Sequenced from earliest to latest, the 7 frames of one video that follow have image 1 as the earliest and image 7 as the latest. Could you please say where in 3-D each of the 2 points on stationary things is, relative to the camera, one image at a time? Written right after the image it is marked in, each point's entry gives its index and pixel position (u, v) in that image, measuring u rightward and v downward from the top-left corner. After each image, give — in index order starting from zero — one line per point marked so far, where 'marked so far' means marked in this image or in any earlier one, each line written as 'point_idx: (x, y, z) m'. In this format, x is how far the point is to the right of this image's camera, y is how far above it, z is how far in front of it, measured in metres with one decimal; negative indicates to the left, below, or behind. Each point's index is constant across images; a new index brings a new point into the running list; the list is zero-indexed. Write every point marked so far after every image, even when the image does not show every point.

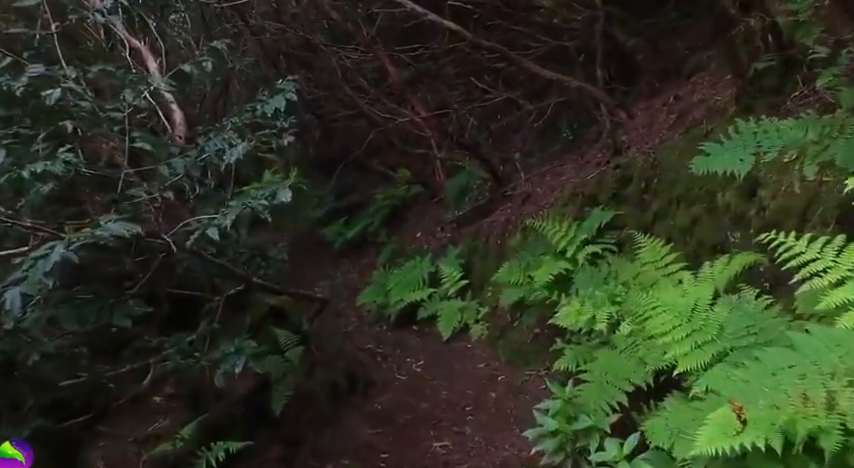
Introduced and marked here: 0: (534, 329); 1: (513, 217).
0: (+1.0, -0.9, +7.3) m
1: (+1.1, +0.2, +9.7) m
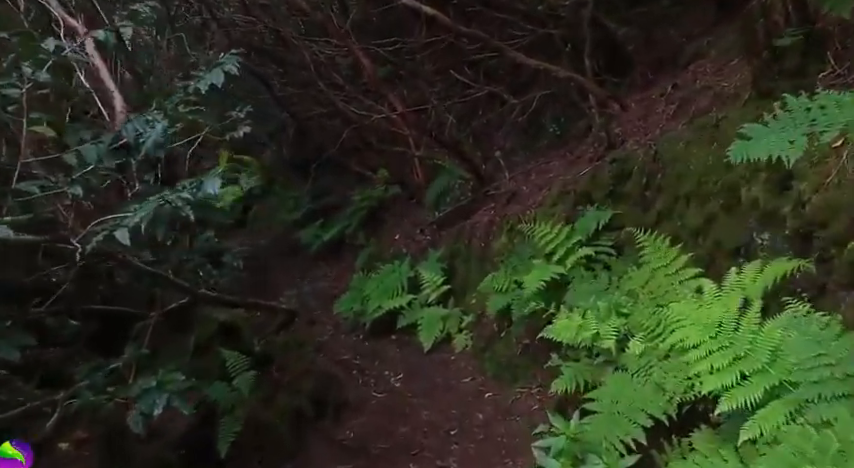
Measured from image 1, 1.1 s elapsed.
0: (+0.9, -1.0, +6.7) m
1: (+0.8, +0.2, +9.1) m
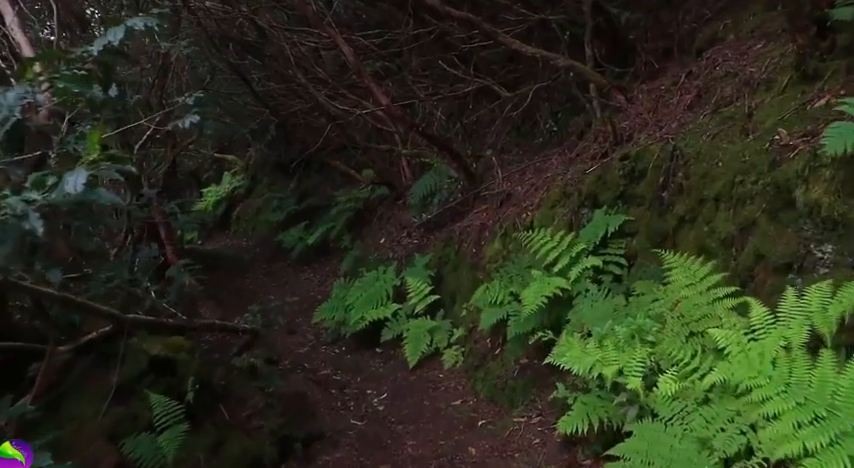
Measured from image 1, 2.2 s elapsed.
0: (+0.7, -1.0, +5.9) m
1: (+0.7, +0.1, +8.3) m
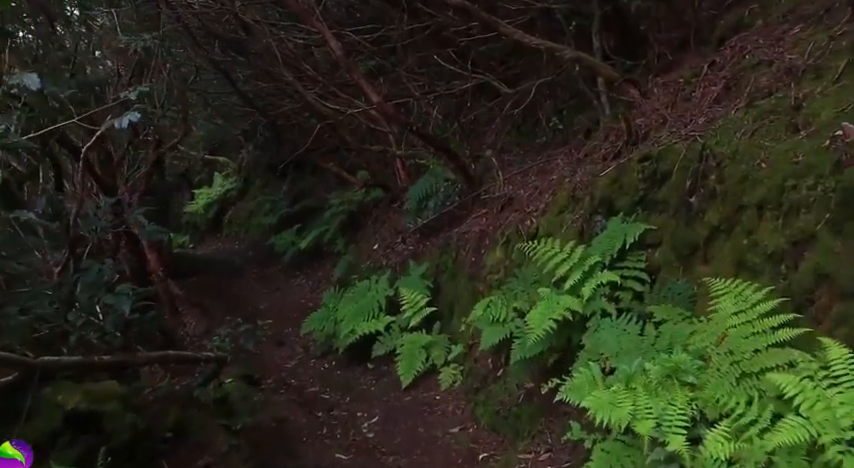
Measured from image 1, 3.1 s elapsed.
0: (+0.7, -1.1, +5.3) m
1: (+0.6, +0.1, +7.7) m
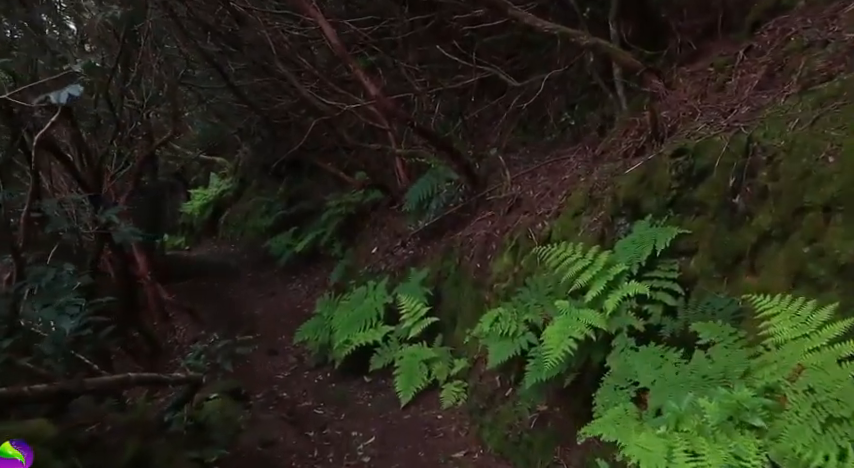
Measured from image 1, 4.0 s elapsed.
0: (+0.7, -1.1, +4.7) m
1: (+0.6, 0.0, +7.1) m
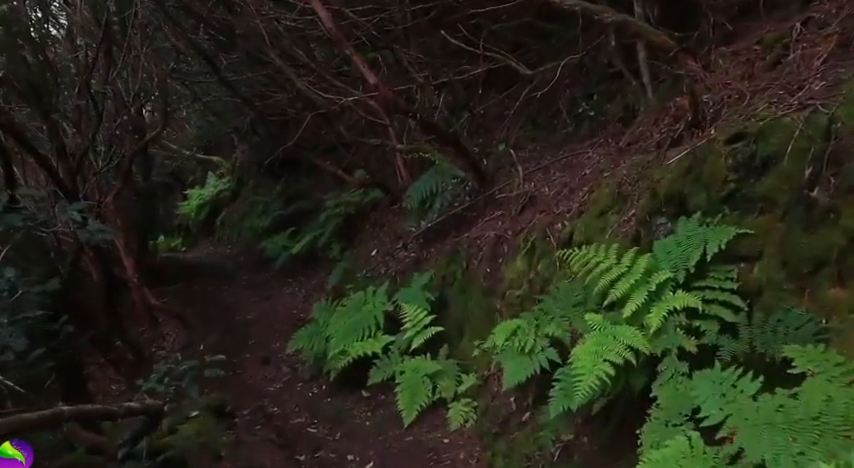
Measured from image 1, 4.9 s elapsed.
0: (+0.7, -1.1, +4.1) m
1: (+0.7, 0.0, +6.5) m
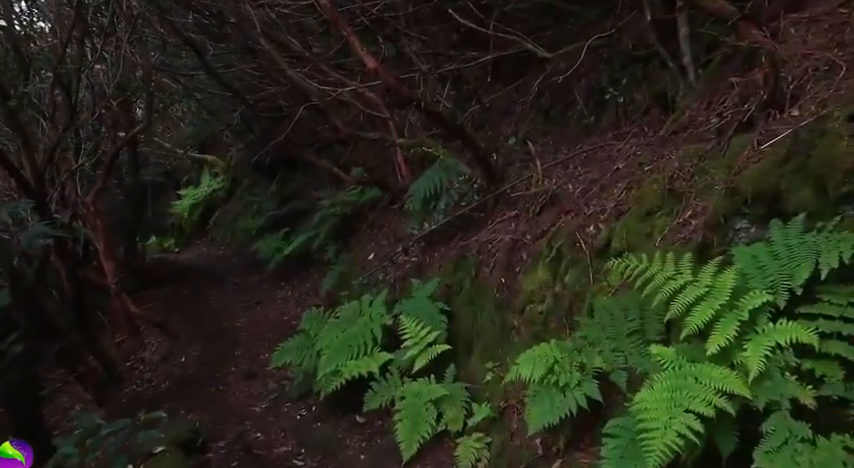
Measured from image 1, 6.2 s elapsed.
0: (+0.8, -1.1, +3.2) m
1: (+0.7, 0.0, +5.6) m
